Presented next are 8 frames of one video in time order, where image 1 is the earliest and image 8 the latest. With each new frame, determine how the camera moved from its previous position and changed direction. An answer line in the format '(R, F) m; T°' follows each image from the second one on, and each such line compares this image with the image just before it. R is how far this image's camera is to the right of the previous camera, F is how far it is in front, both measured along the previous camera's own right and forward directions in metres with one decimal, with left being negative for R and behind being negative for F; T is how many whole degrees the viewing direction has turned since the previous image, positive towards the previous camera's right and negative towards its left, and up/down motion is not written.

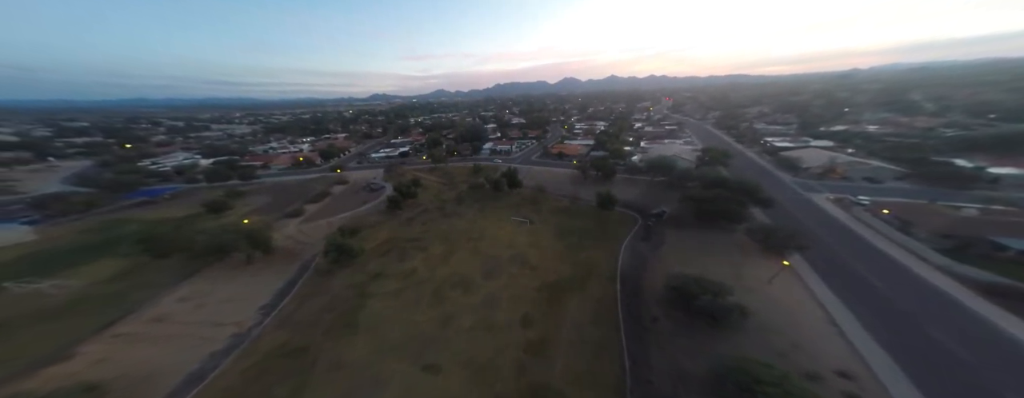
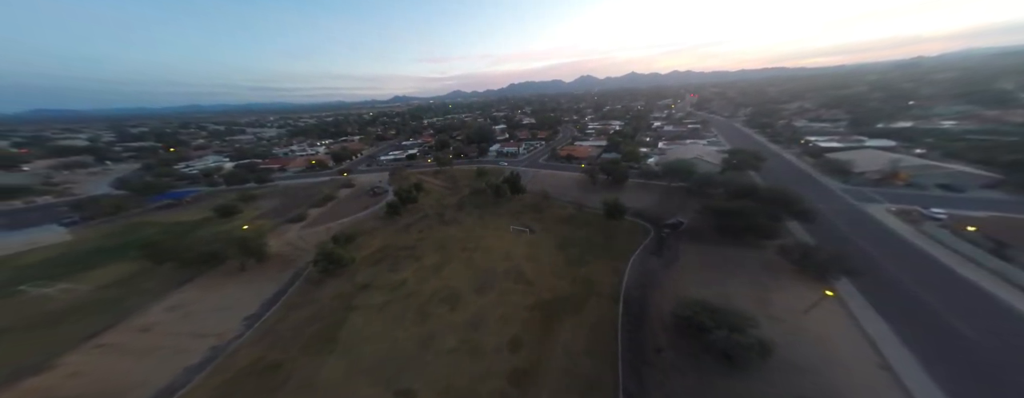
(+1.3, +0.9) m; -5°
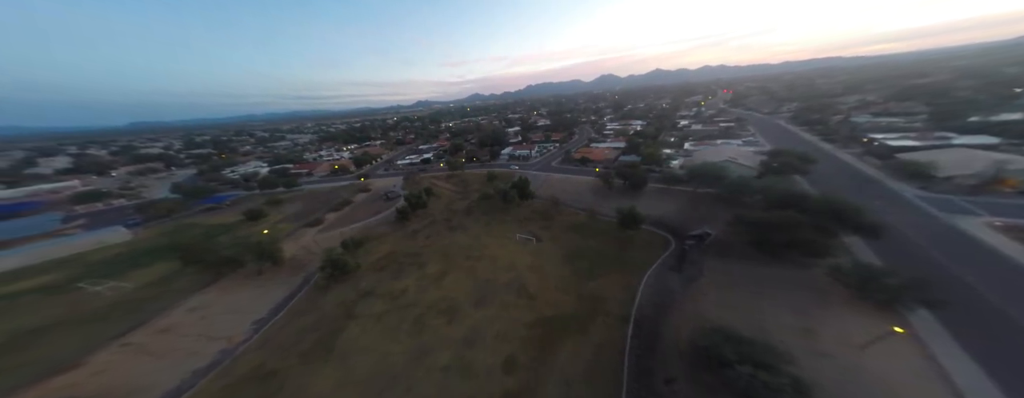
(+1.1, +0.6) m; -6°
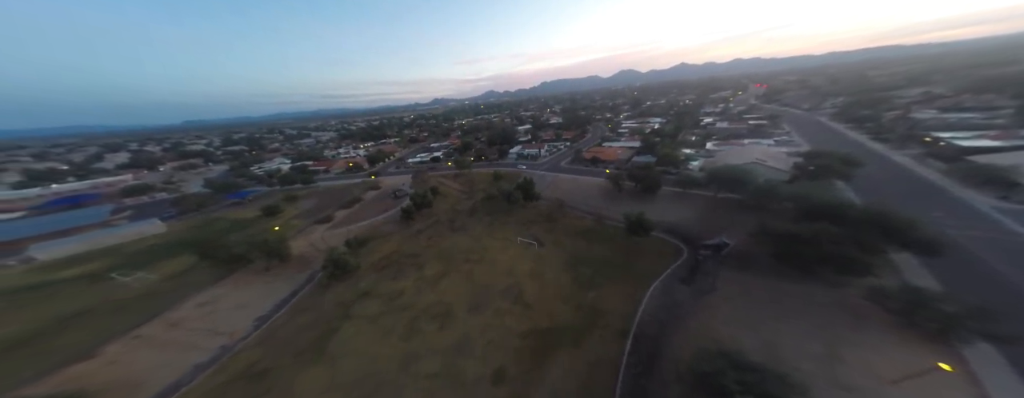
(+1.0, +0.5) m; -4°
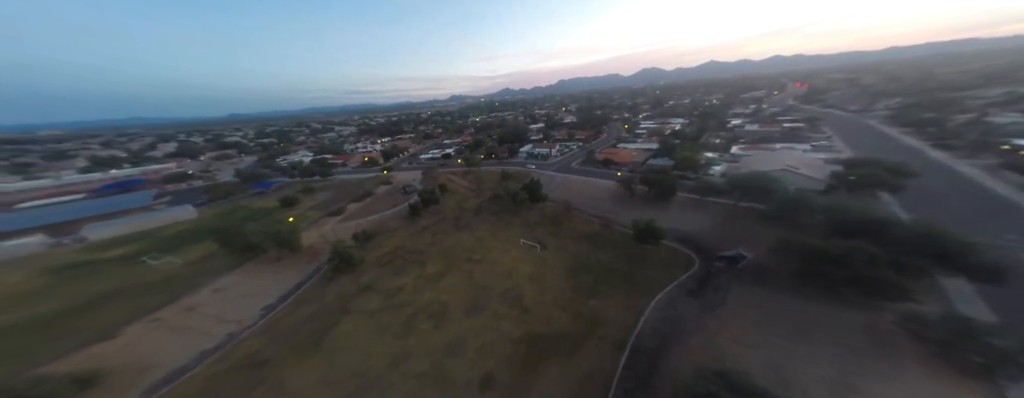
(+0.7, +0.3) m; -4°
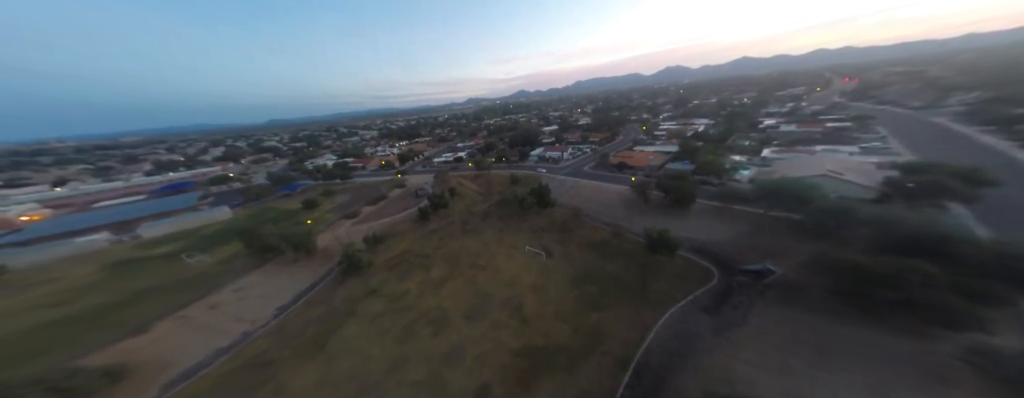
(+0.8, +0.3) m; -5°
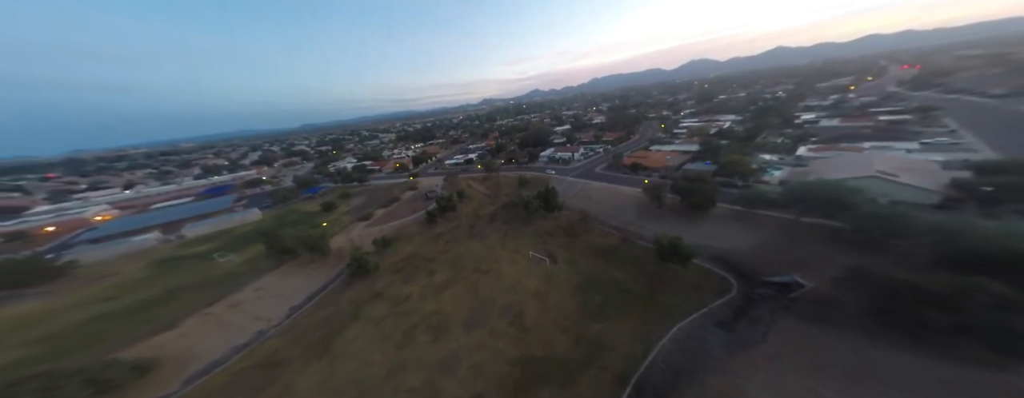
(+0.9, +0.4) m; -5°
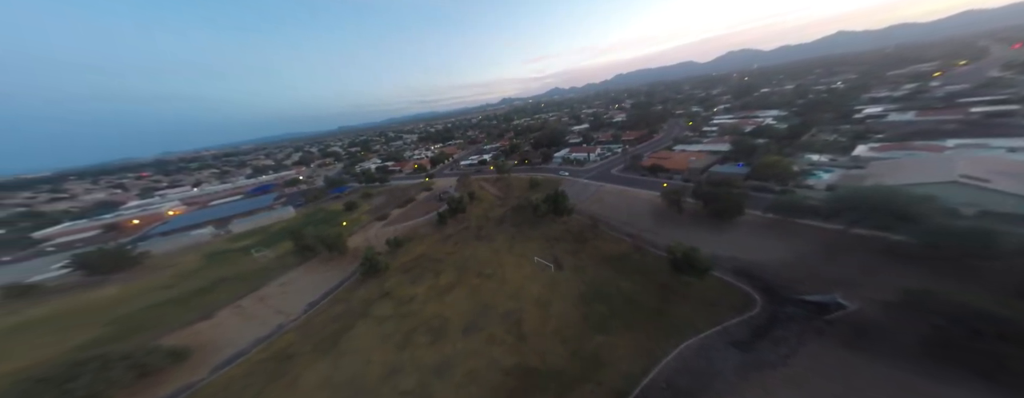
(+1.0, +0.4) m; -6°
